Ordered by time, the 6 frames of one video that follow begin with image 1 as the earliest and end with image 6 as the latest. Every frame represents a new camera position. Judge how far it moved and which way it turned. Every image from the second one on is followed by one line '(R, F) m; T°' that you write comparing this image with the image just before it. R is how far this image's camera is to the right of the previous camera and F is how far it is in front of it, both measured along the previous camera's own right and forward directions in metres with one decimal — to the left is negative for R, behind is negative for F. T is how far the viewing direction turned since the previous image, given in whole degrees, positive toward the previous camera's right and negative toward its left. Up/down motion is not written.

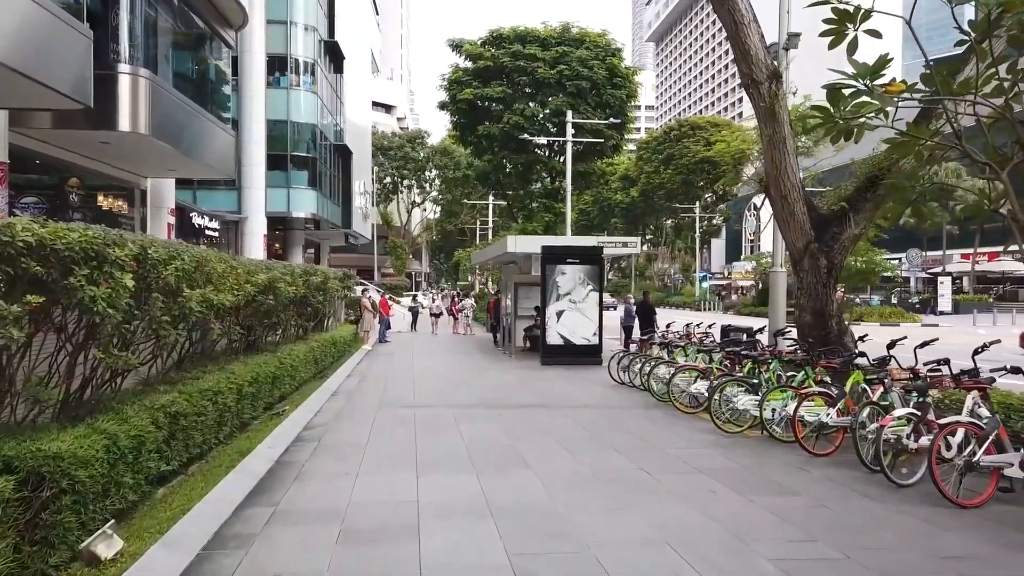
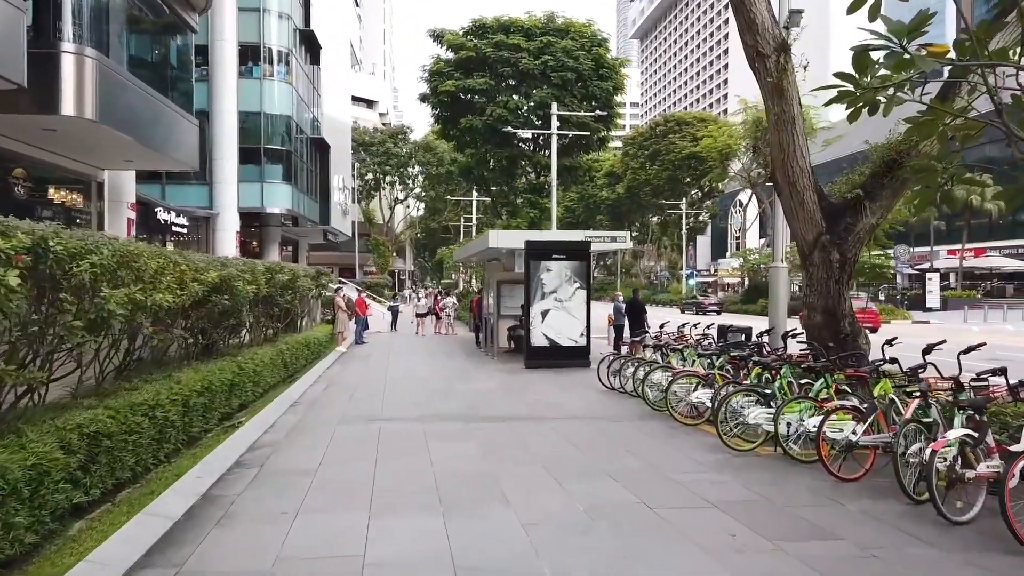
(+0.1, +1.0) m; +1°
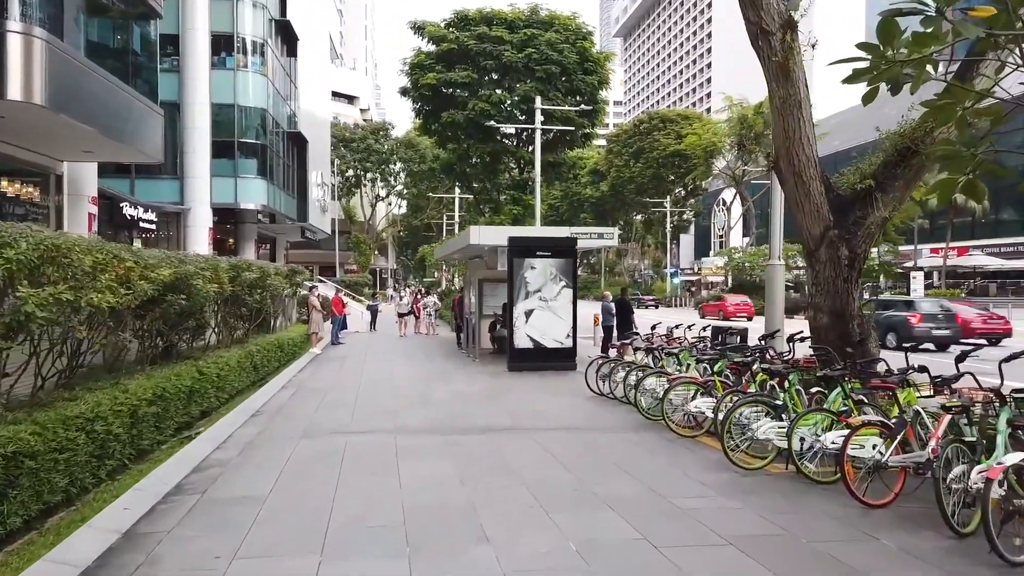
(0.0, +0.8) m; +1°
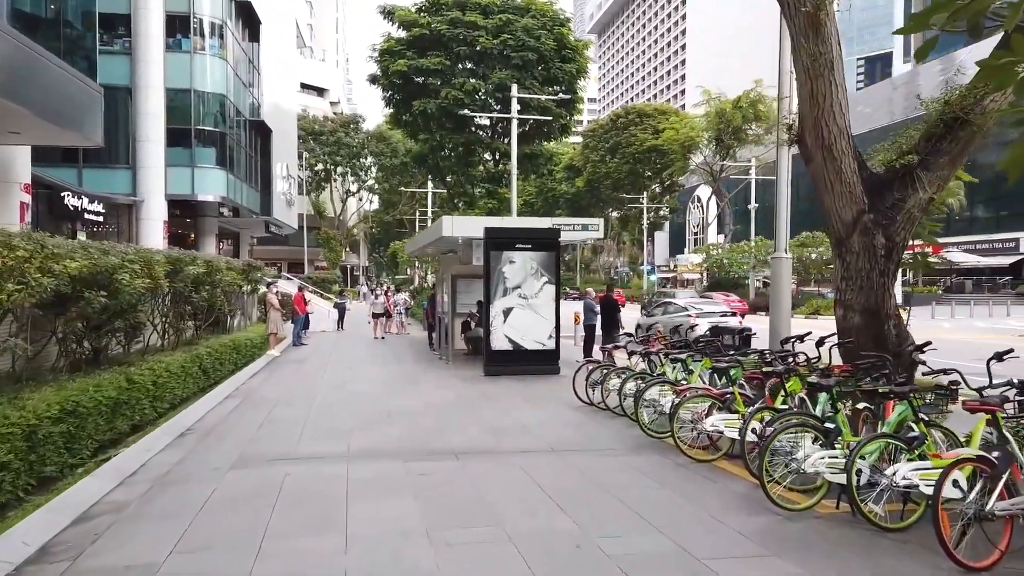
(0.0, +1.3) m; +2°
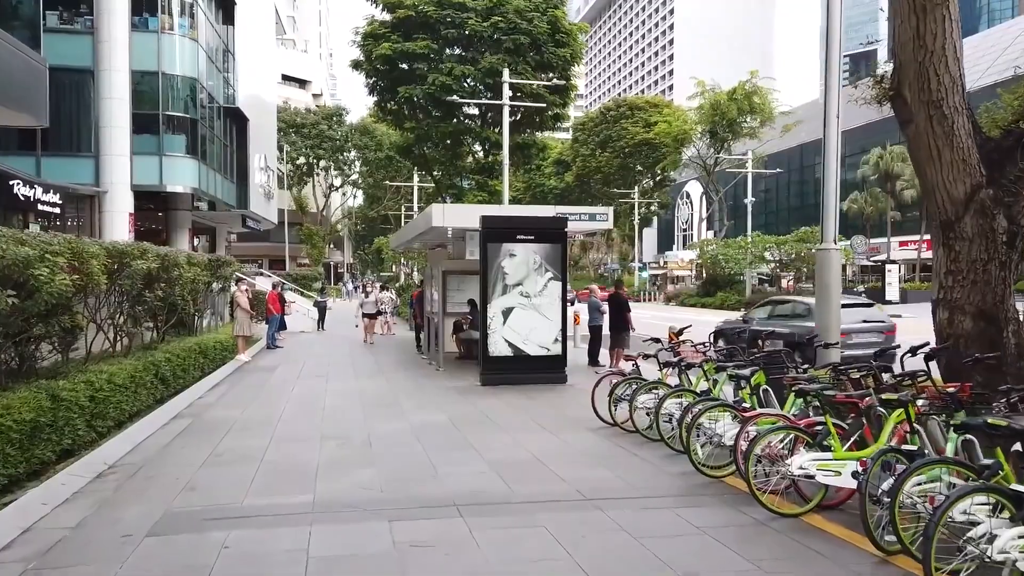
(-0.2, +1.6) m; +1°
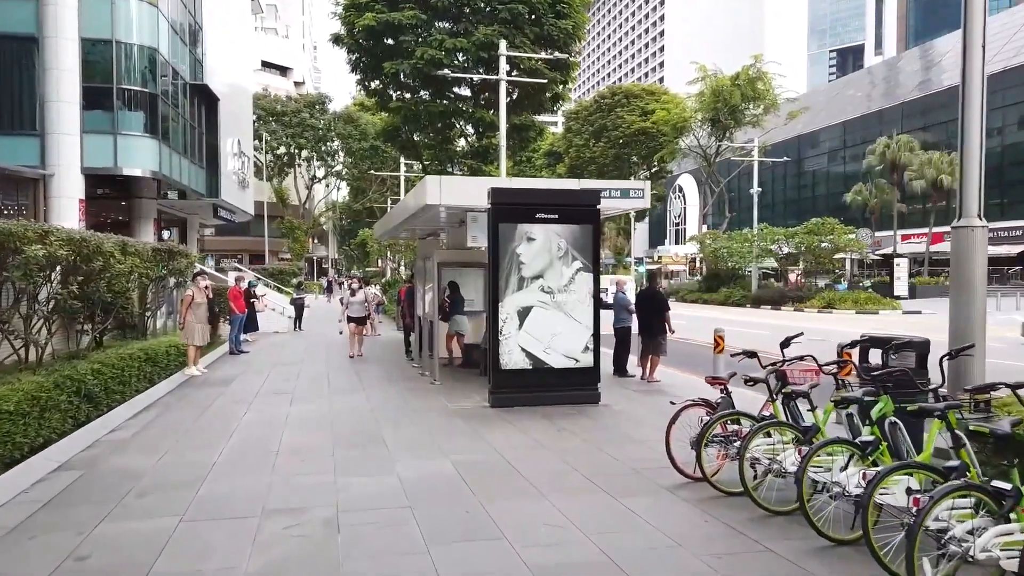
(-0.4, +2.5) m; +1°
